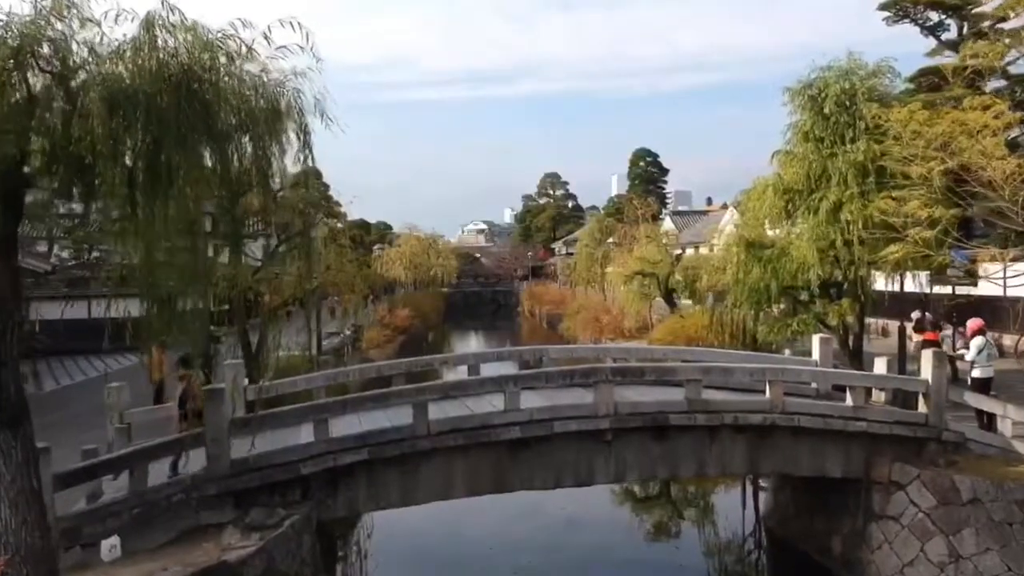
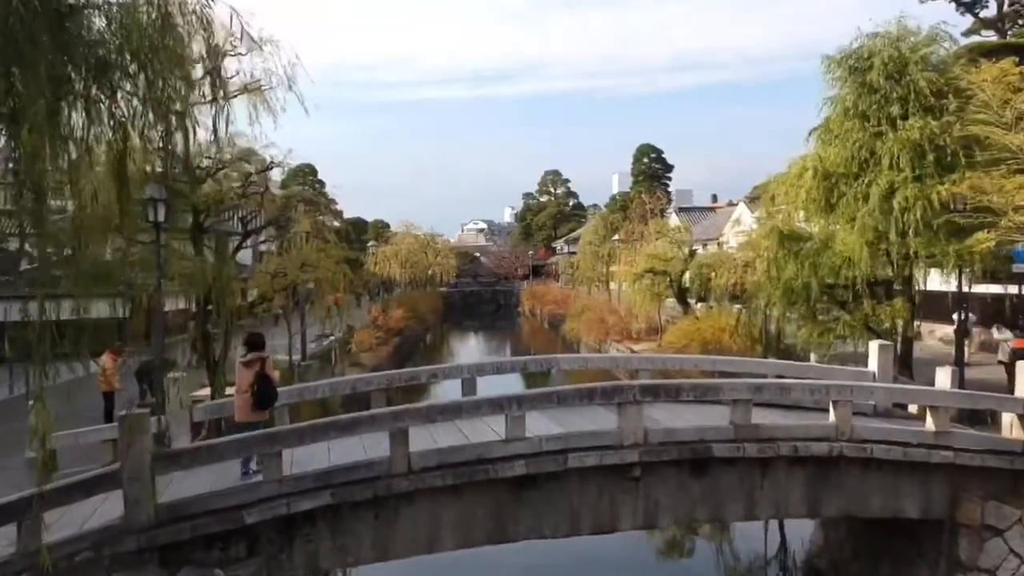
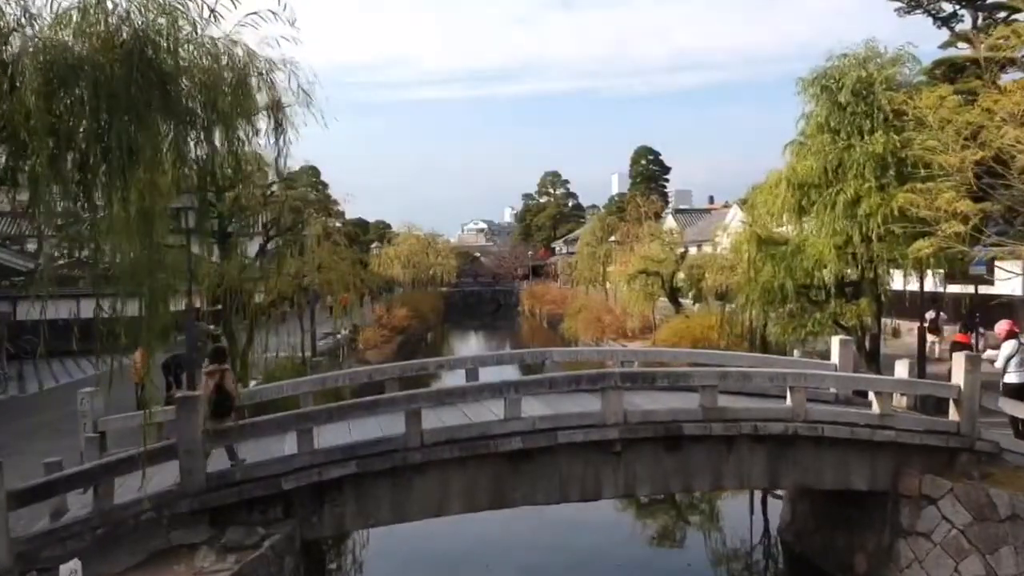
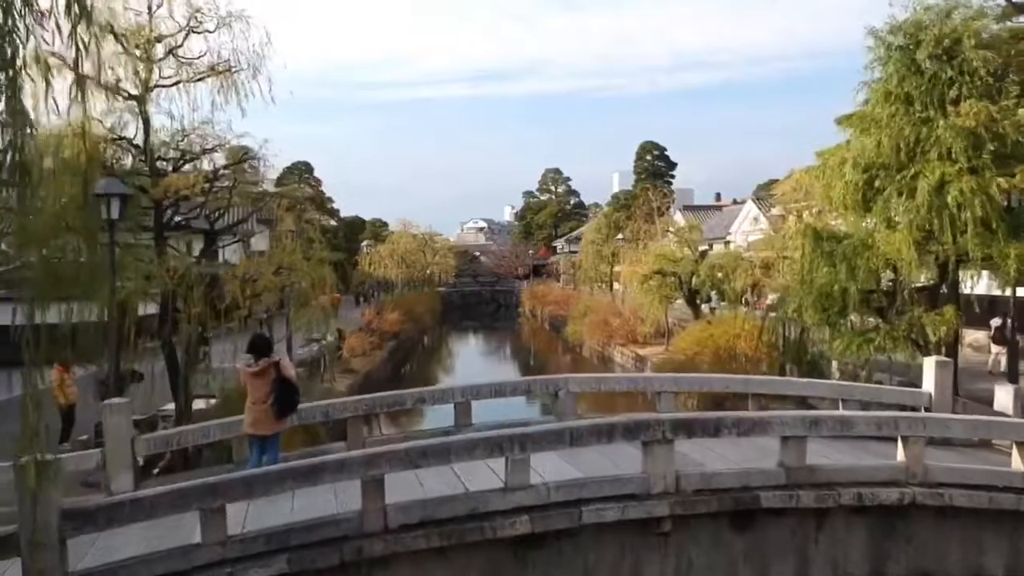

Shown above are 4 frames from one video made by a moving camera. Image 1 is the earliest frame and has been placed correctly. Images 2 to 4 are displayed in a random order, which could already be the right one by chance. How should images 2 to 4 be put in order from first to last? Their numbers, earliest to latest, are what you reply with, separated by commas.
3, 2, 4
